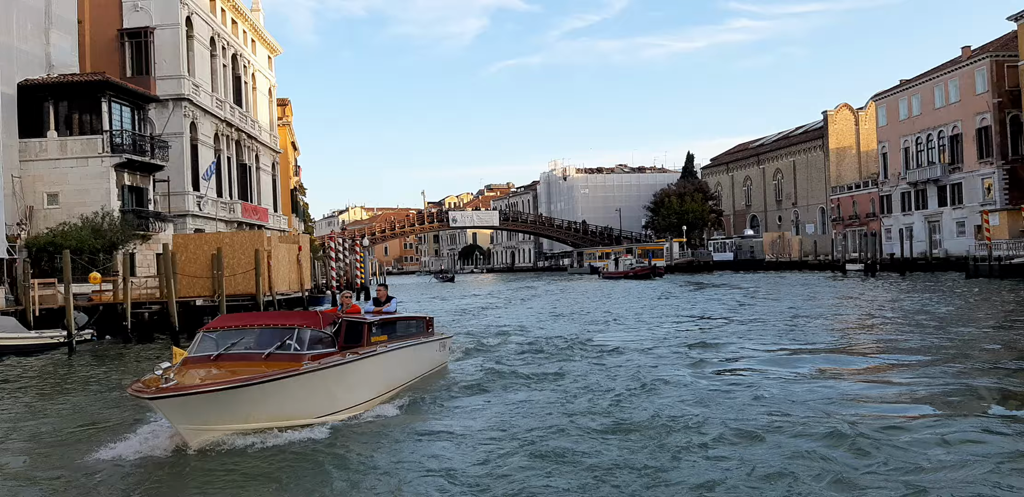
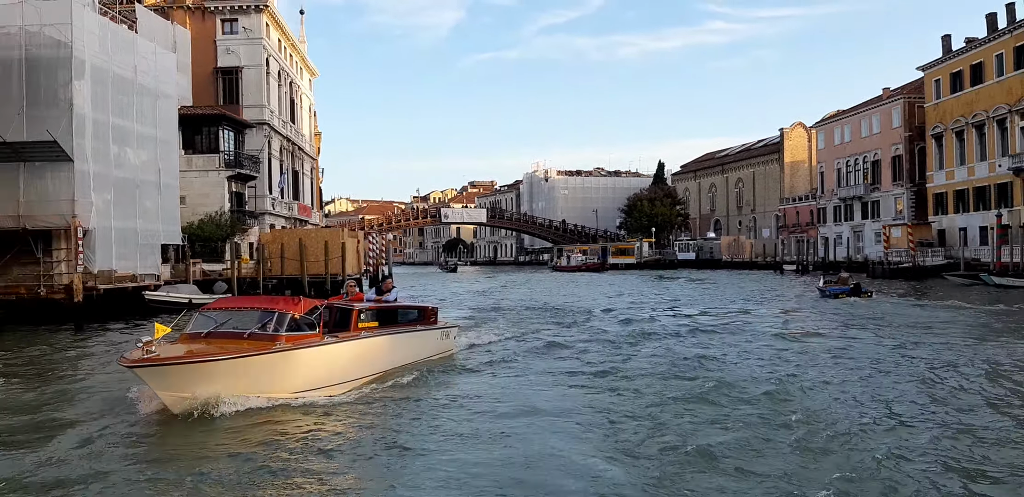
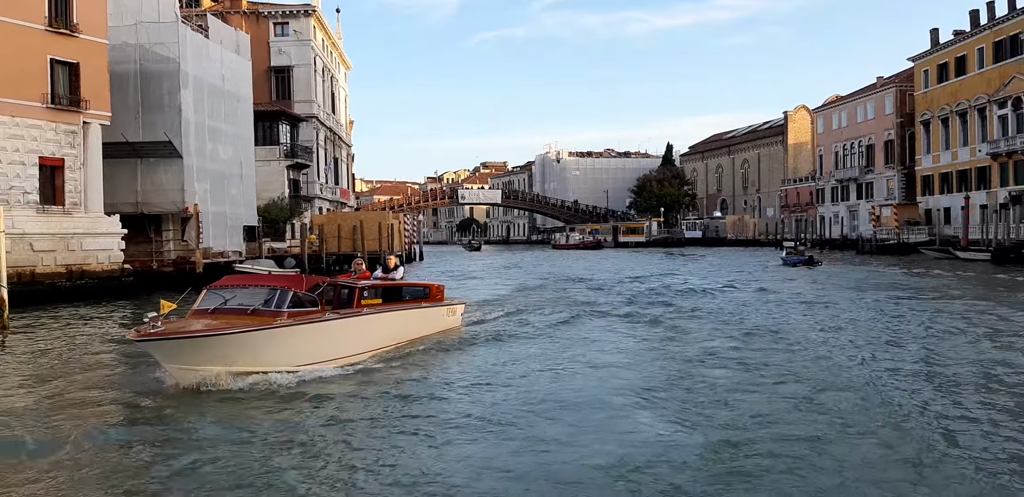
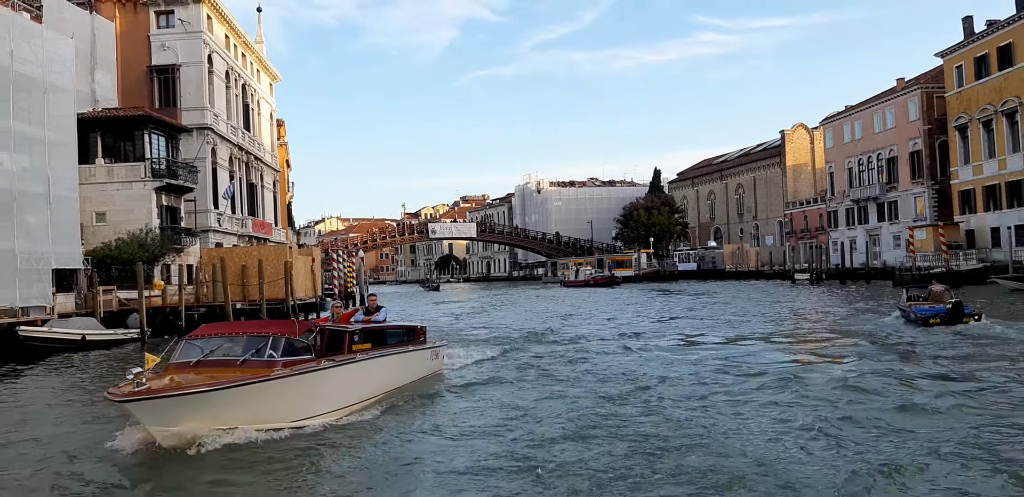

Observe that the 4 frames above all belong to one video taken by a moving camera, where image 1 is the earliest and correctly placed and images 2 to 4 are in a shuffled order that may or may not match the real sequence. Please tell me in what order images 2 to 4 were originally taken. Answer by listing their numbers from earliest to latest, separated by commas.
4, 2, 3
